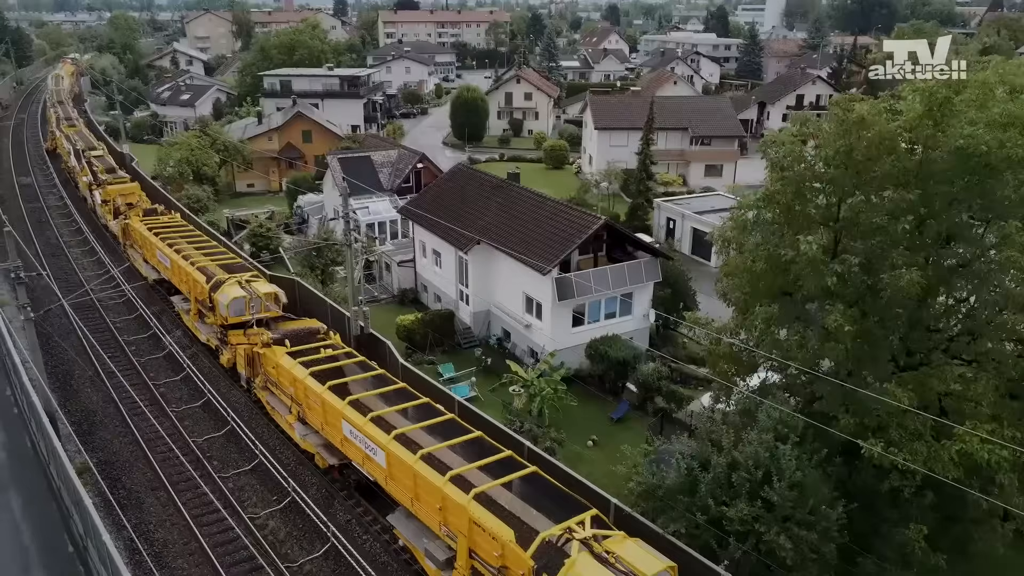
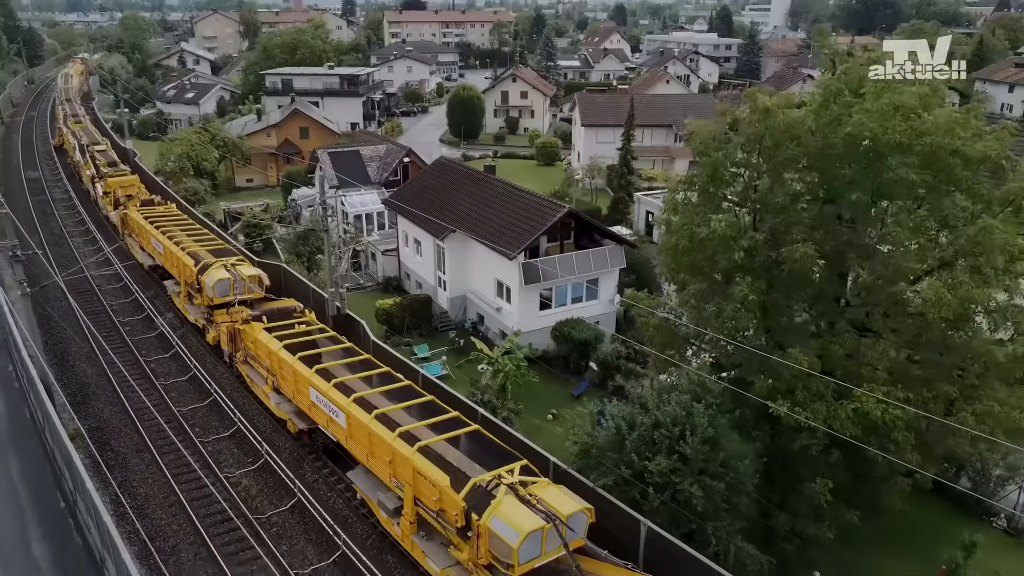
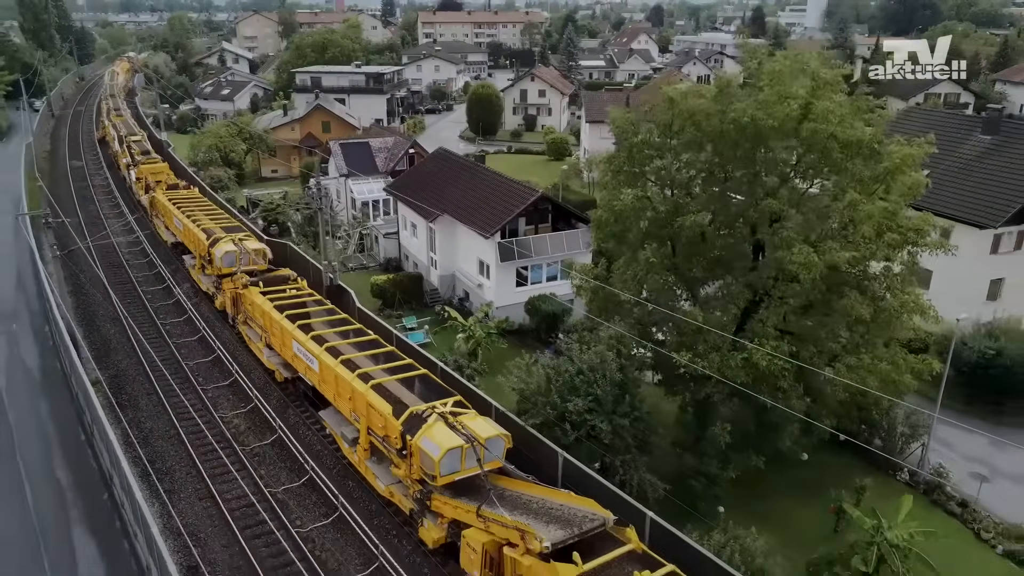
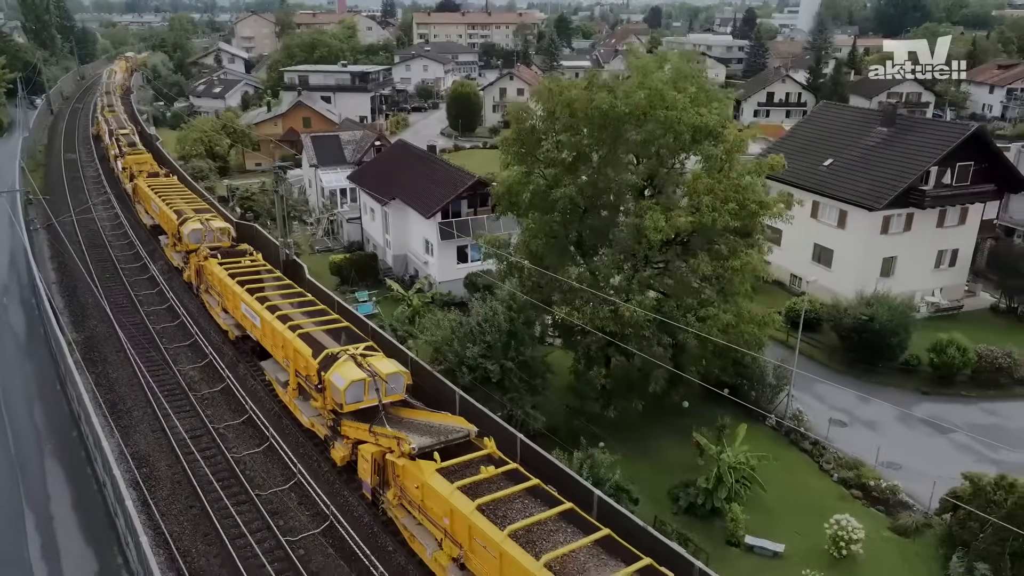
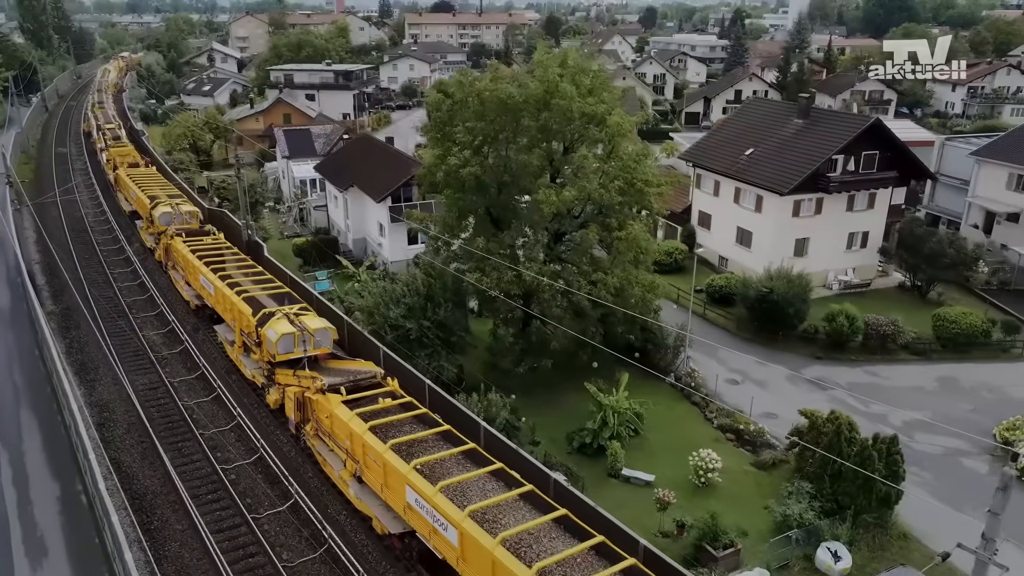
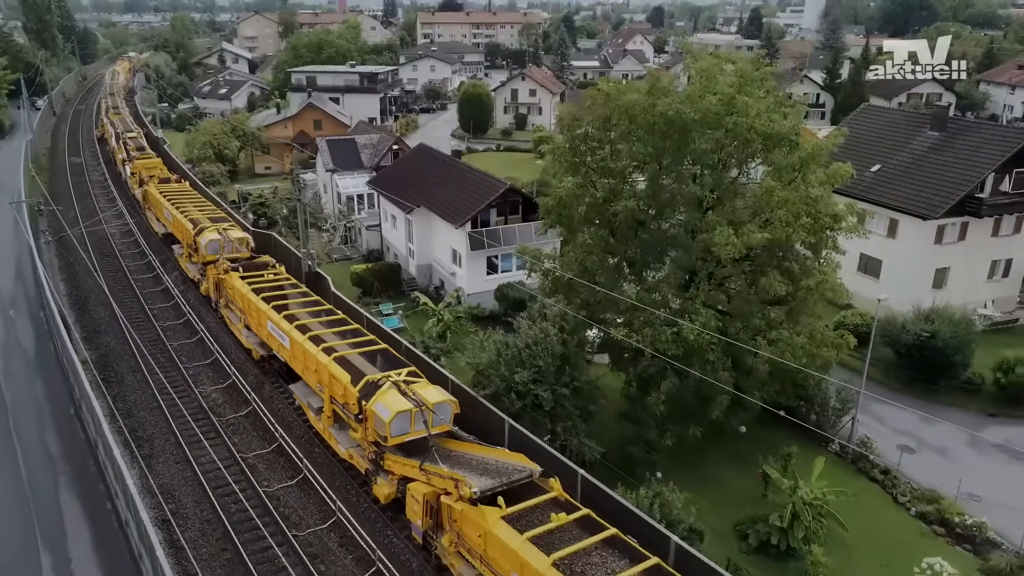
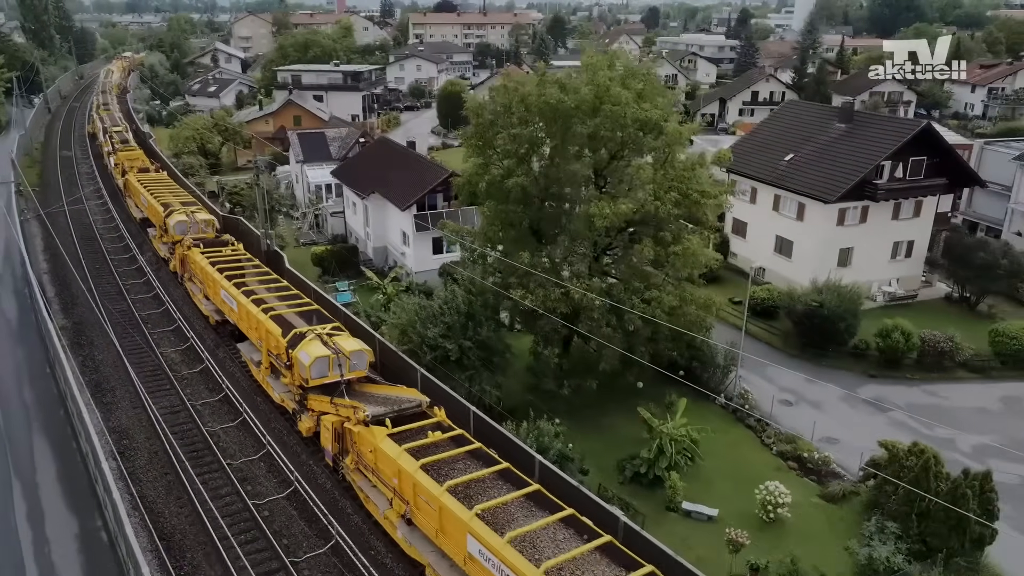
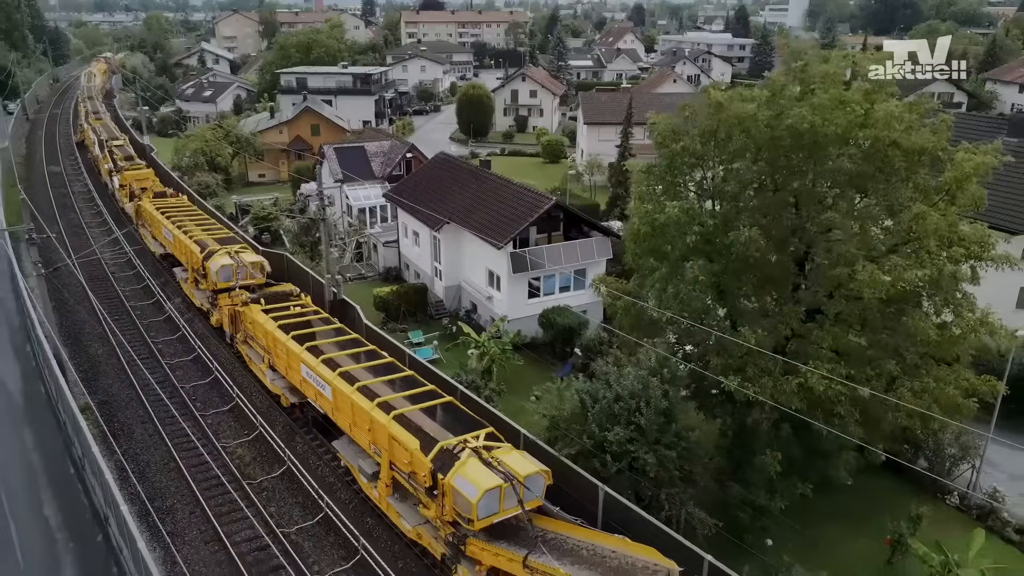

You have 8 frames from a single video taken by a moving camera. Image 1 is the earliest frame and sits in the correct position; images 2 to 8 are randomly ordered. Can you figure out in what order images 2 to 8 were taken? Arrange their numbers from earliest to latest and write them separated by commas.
2, 8, 3, 6, 4, 7, 5
